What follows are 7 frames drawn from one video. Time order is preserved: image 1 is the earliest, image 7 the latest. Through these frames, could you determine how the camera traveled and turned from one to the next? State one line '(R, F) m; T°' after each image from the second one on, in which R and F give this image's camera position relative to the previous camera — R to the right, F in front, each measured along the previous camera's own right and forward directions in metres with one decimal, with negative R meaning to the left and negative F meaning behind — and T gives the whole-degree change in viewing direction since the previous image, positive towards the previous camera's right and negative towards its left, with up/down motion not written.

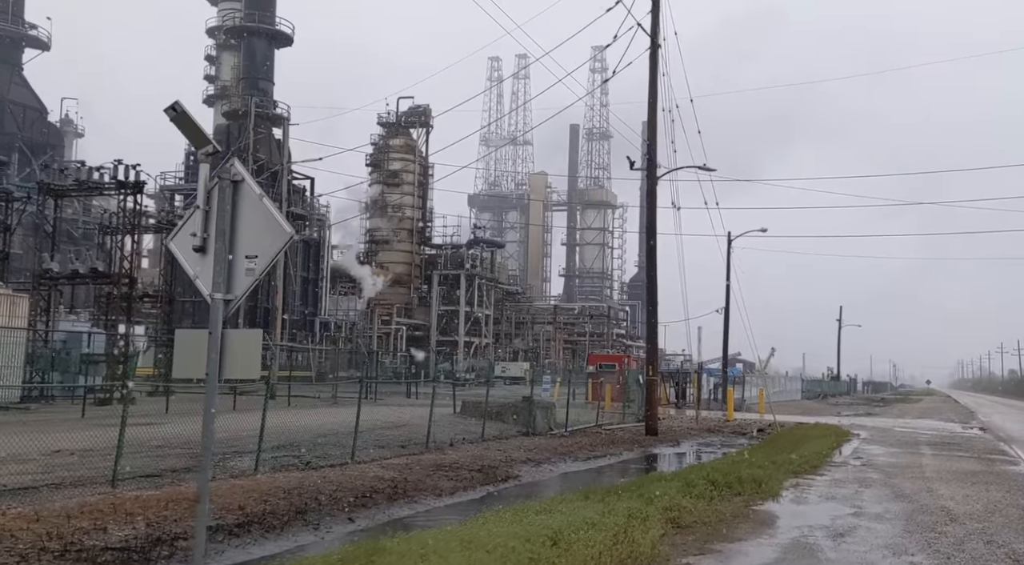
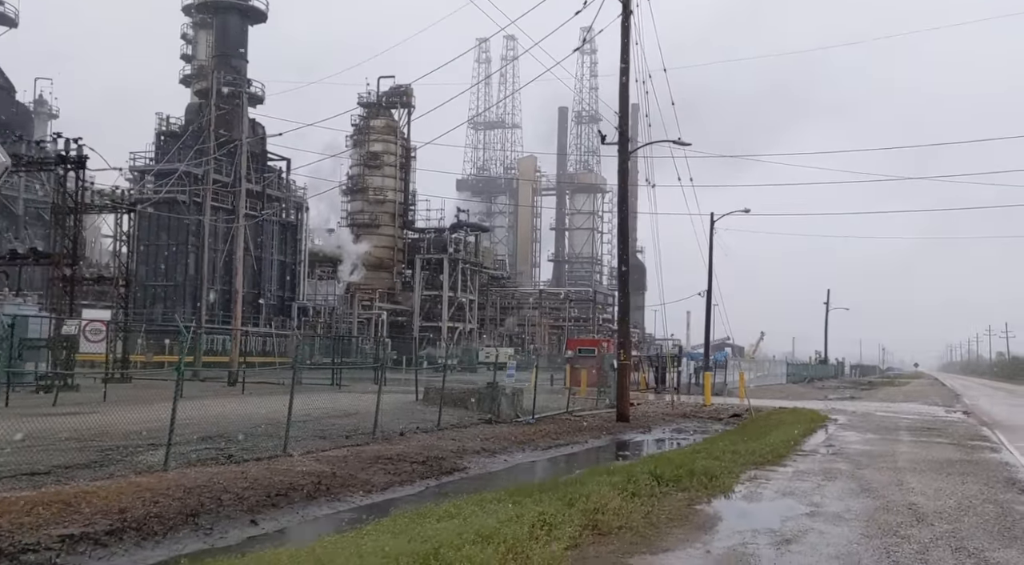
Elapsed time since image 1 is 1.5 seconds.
(+0.7, +1.1) m; +1°
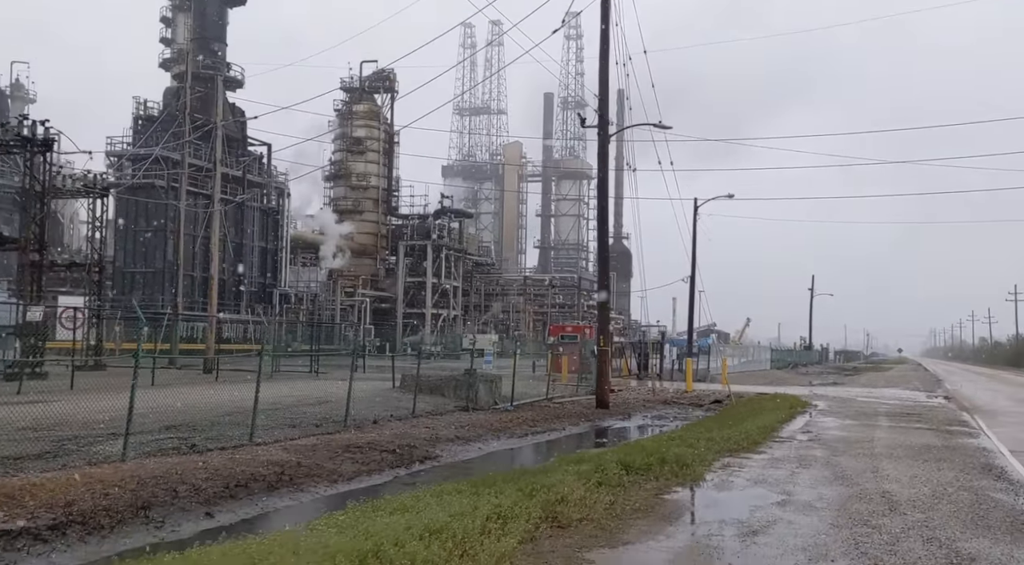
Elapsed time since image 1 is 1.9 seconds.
(+0.2, +0.3) m; +1°
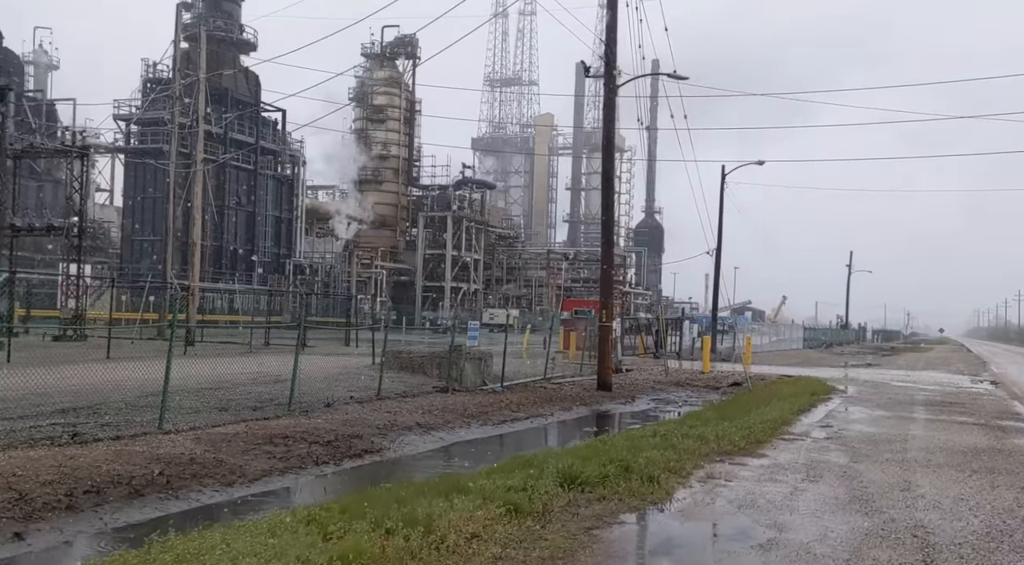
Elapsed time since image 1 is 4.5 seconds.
(+1.0, +2.3) m; -2°
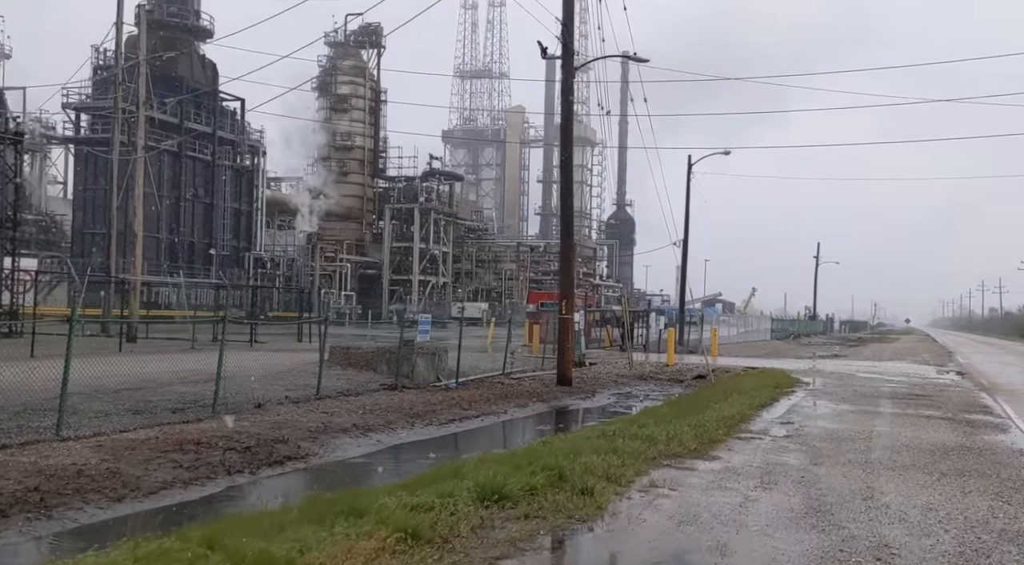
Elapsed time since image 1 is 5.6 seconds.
(+0.4, +0.9) m; +2°
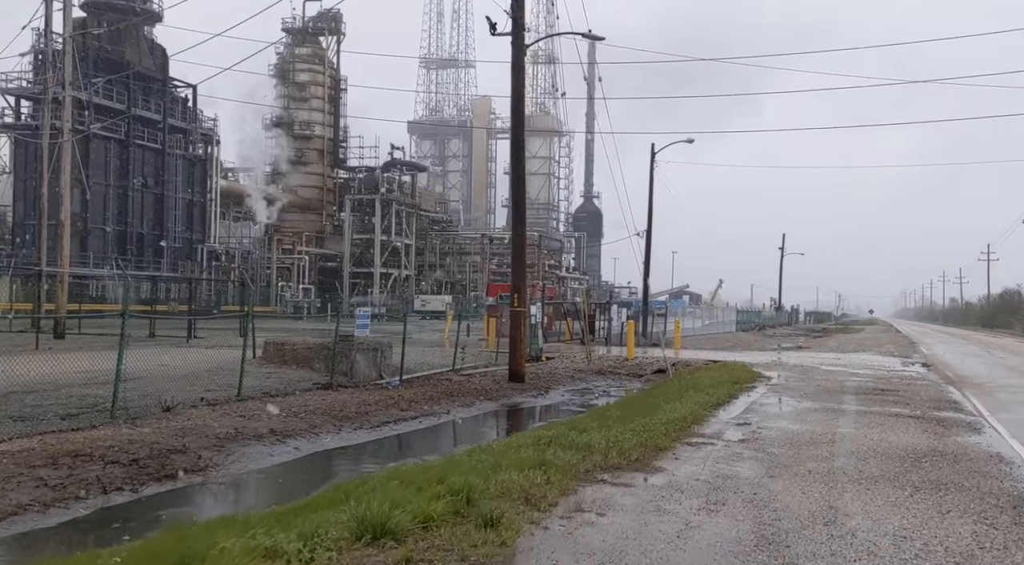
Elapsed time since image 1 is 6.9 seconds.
(+0.5, +1.1) m; +2°
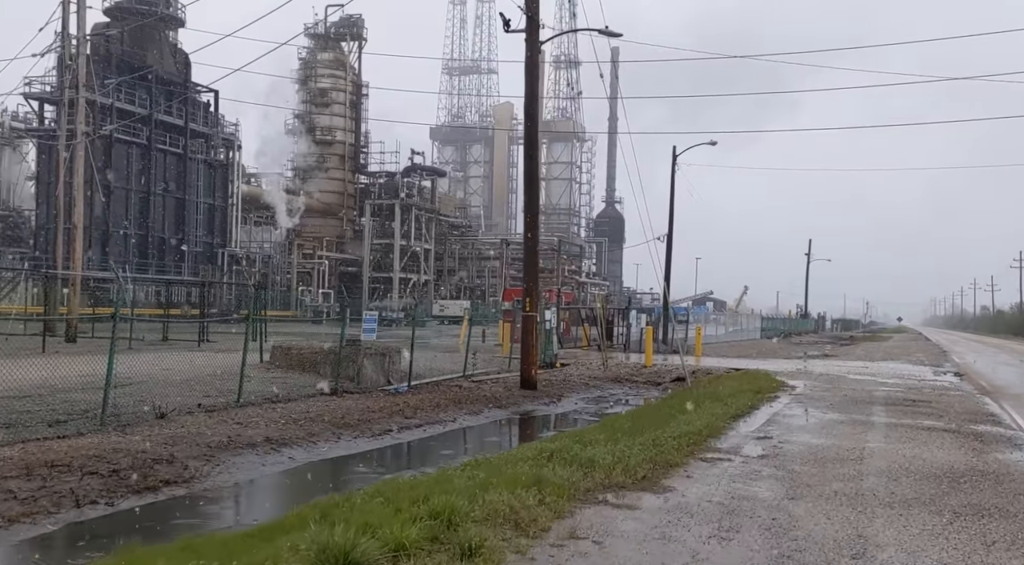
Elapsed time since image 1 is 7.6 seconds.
(+0.2, +0.6) m; -2°
